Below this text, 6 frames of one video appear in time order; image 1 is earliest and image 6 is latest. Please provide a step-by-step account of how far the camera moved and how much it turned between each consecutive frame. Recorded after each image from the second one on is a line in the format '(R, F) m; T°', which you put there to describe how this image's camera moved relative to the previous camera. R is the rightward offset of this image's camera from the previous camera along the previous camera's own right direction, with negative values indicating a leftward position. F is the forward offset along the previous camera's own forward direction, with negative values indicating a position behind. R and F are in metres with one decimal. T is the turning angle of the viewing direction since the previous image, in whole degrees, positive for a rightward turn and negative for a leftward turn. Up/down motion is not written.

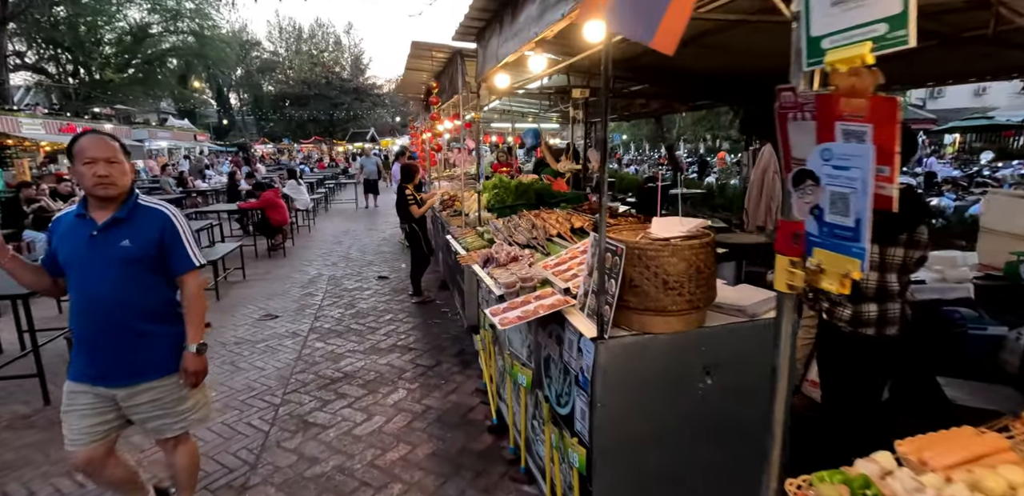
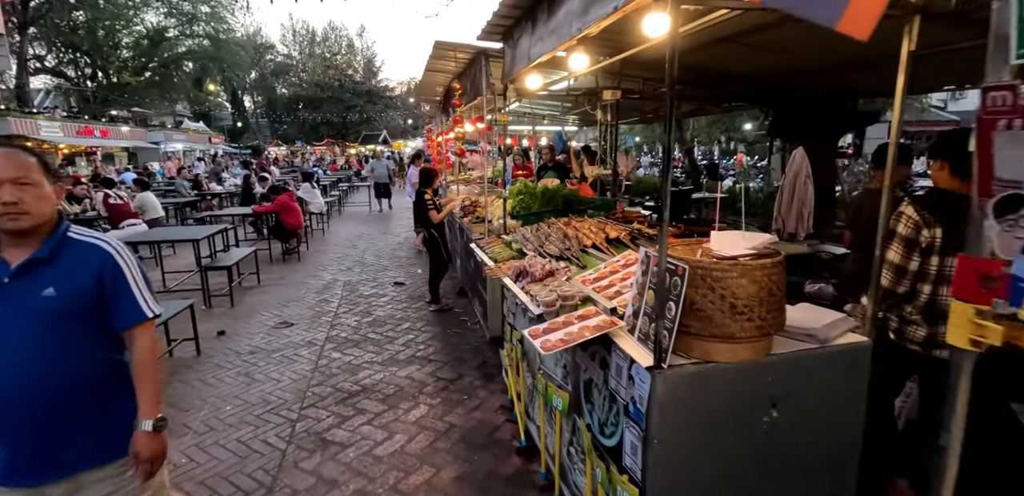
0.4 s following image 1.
(-0.1, +0.2) m; -1°
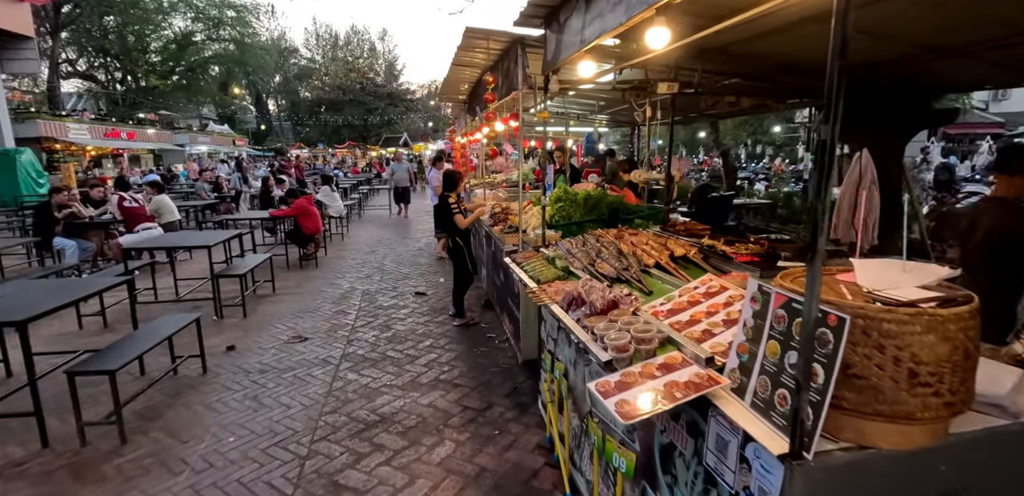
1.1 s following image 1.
(-0.2, +0.5) m; -2°
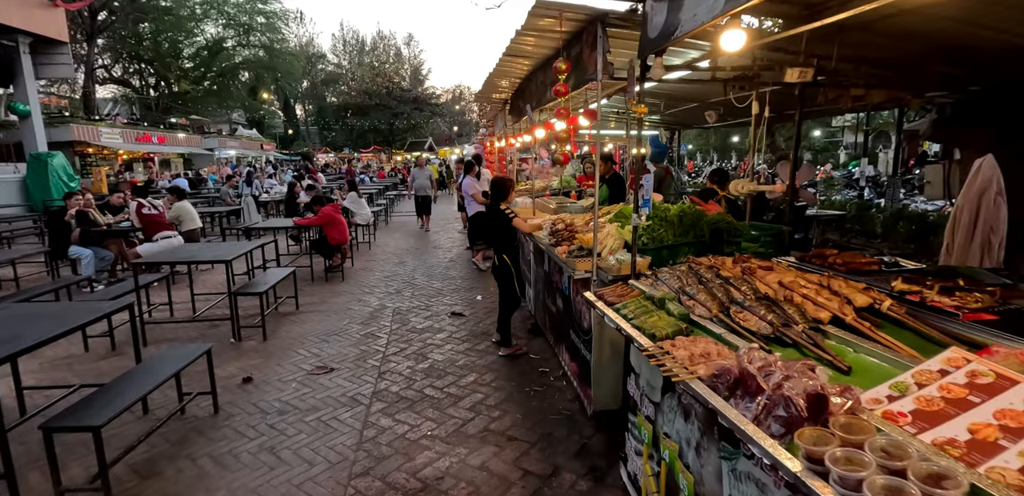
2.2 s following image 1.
(-0.4, +0.8) m; -2°
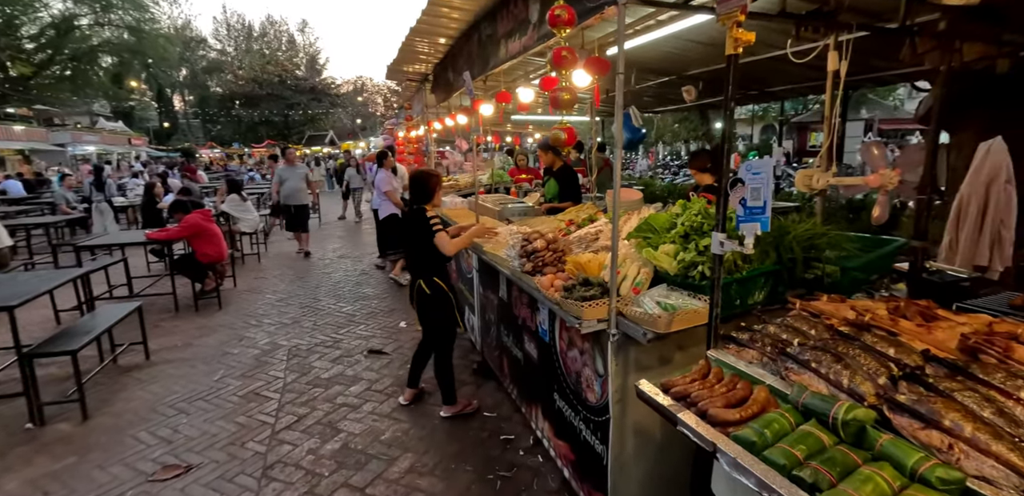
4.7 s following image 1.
(-0.2, +1.4) m; +10°
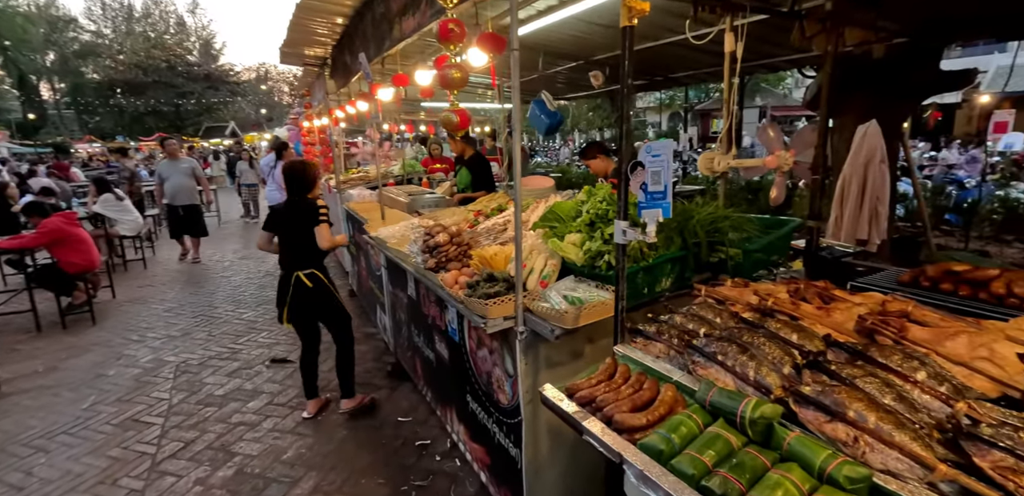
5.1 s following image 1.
(+0.1, +0.2) m; +9°
